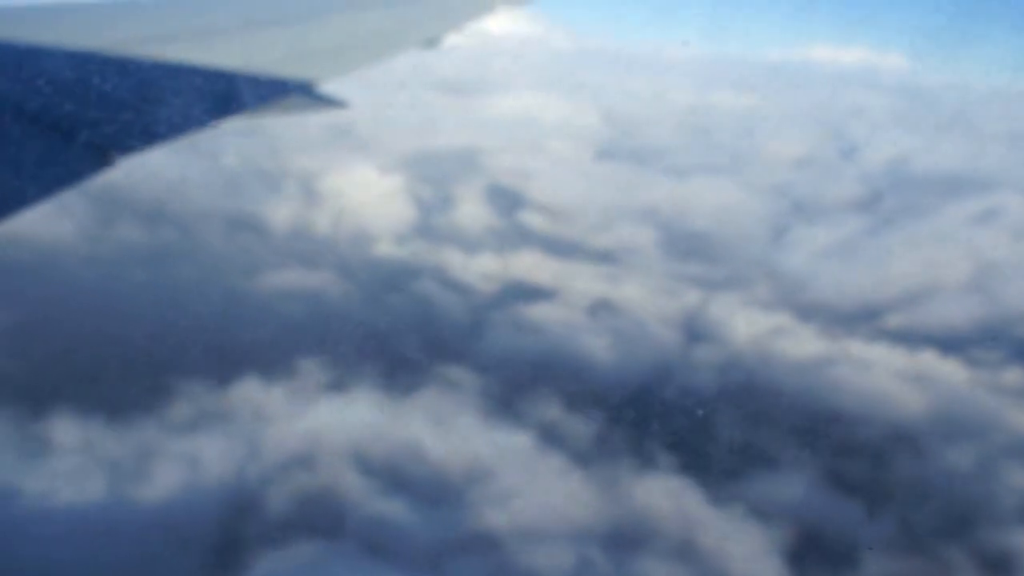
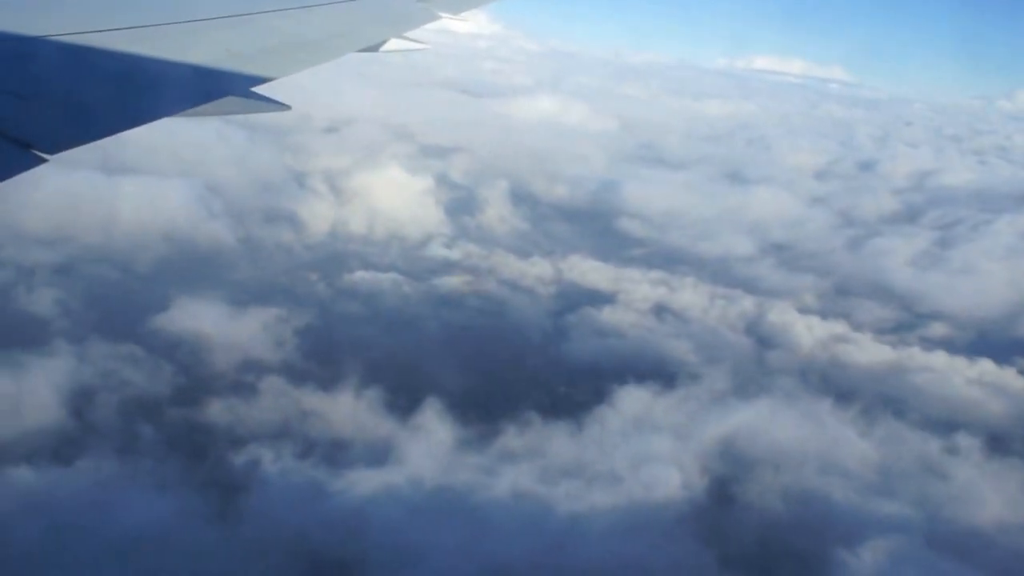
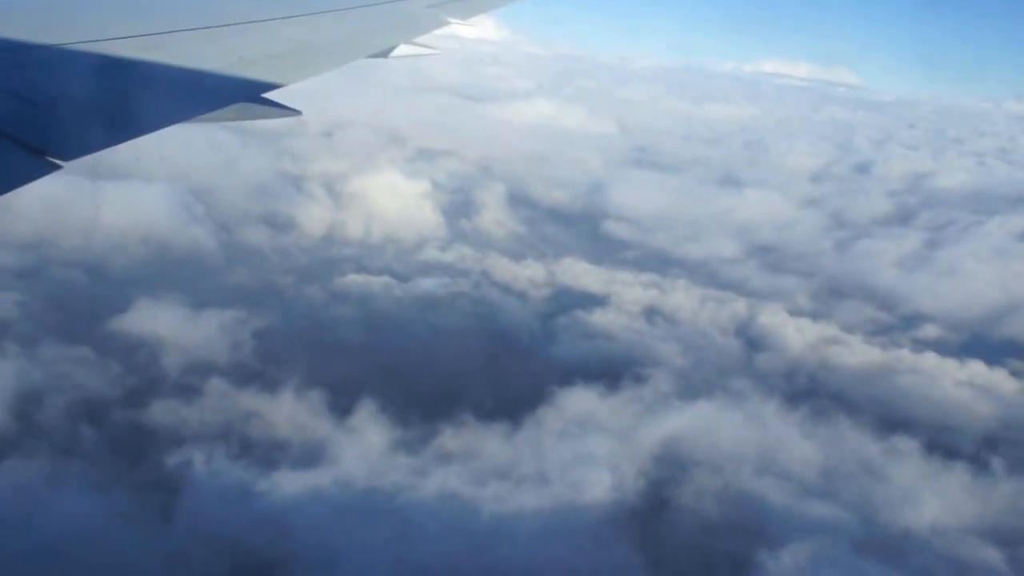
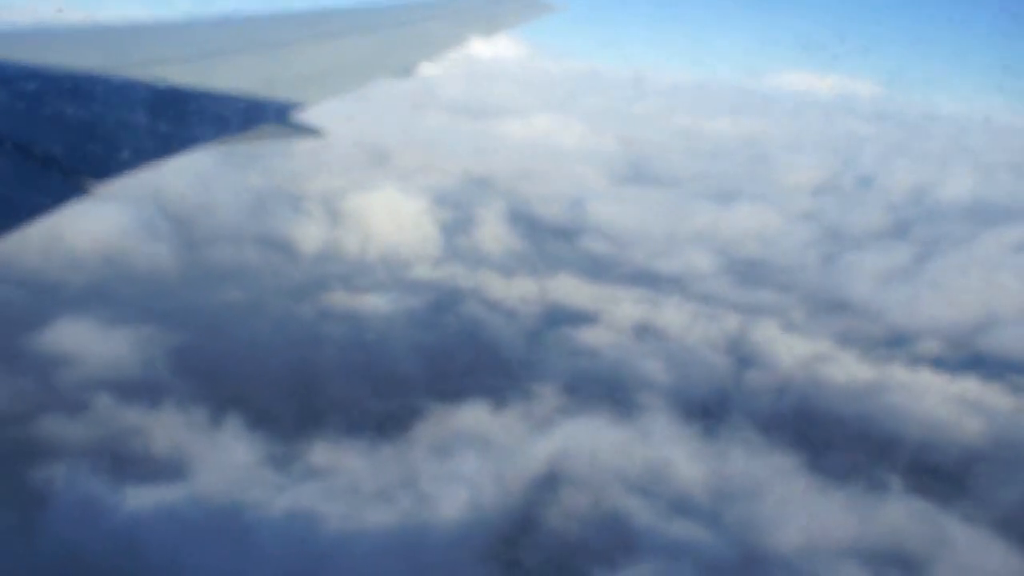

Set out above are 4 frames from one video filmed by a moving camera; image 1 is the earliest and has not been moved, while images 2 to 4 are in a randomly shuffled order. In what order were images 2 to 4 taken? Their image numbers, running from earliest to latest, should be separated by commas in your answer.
4, 3, 2
